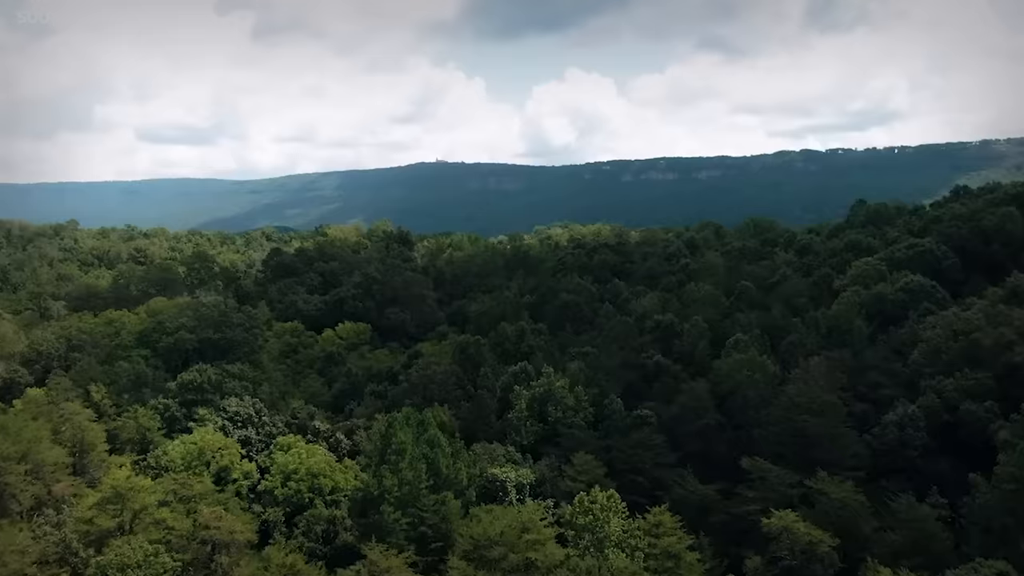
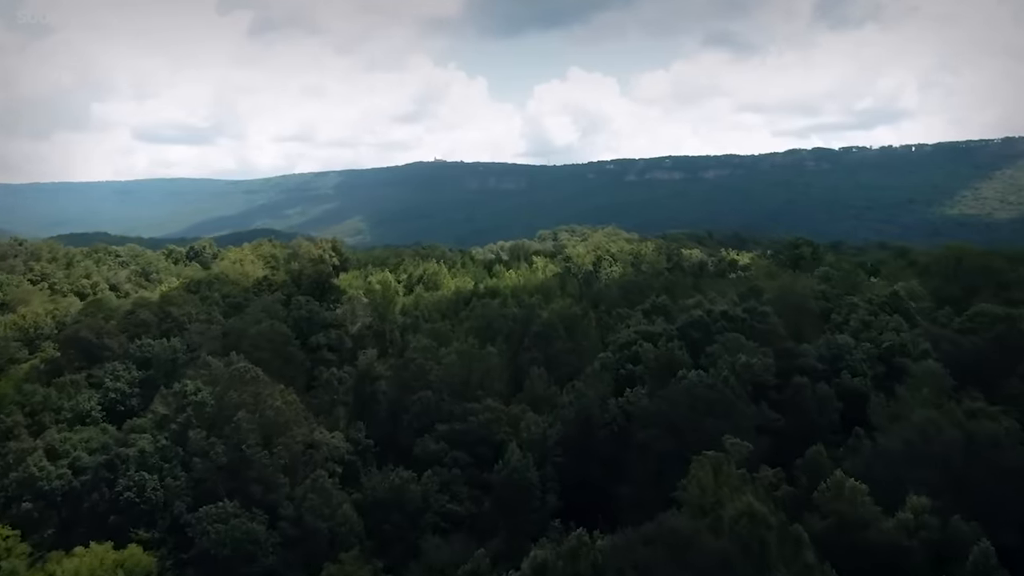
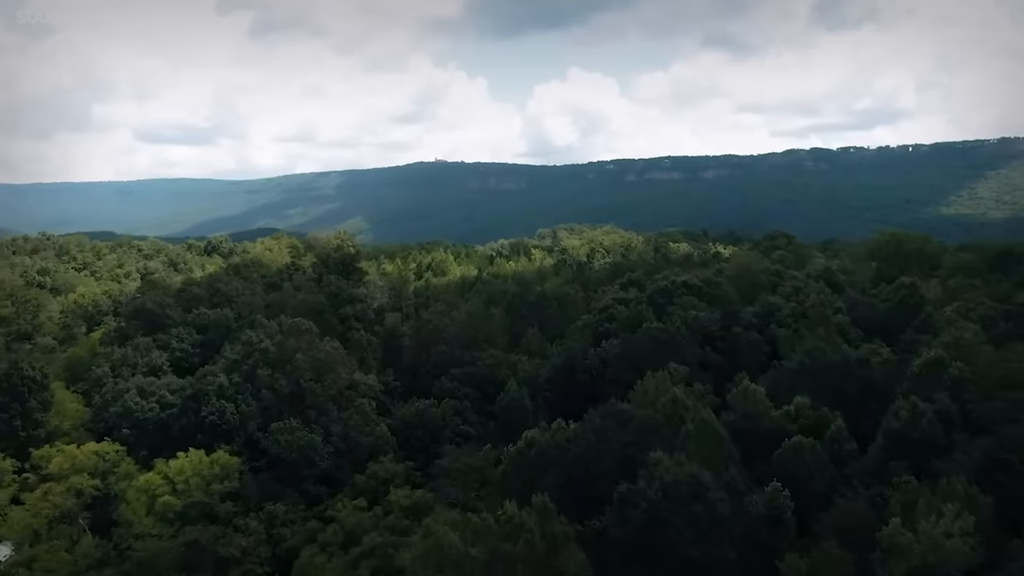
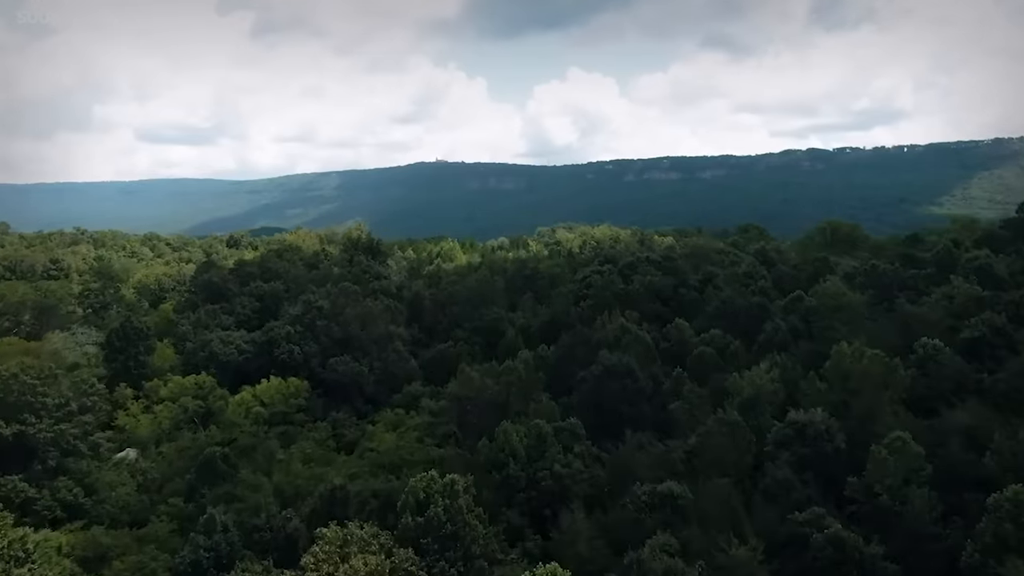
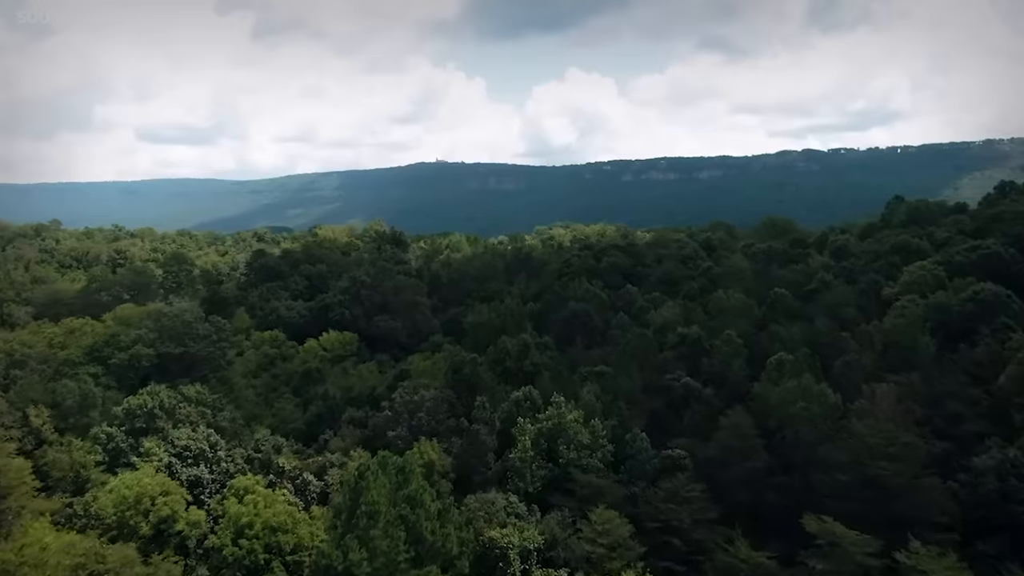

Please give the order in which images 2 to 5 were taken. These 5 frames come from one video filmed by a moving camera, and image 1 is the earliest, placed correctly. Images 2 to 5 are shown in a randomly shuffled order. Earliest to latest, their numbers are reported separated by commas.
5, 4, 3, 2
